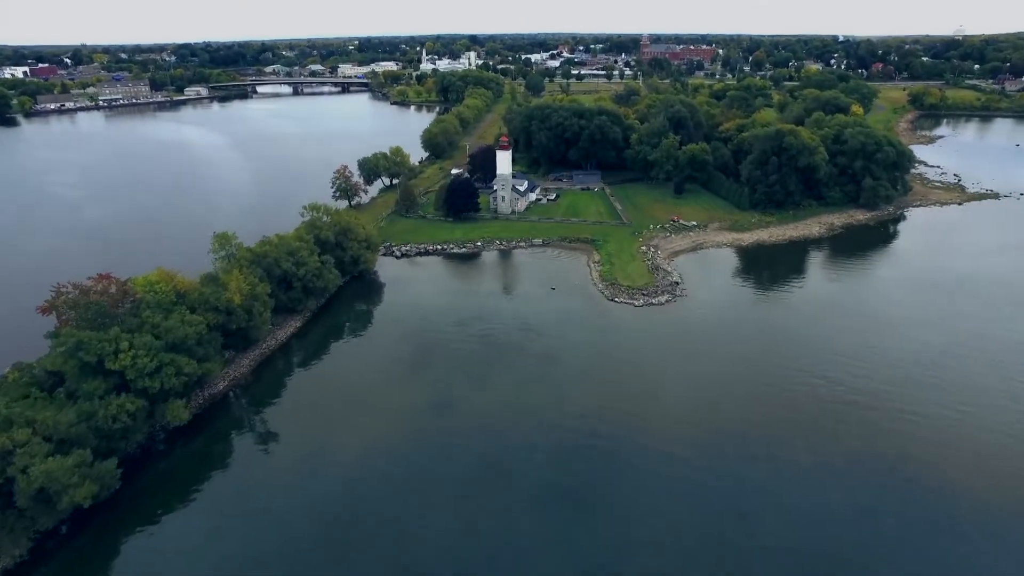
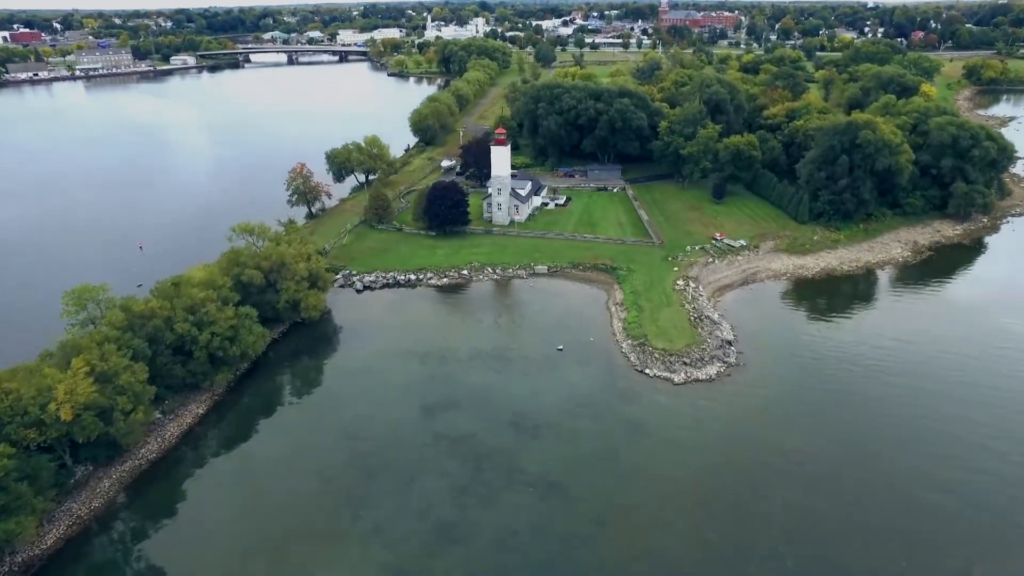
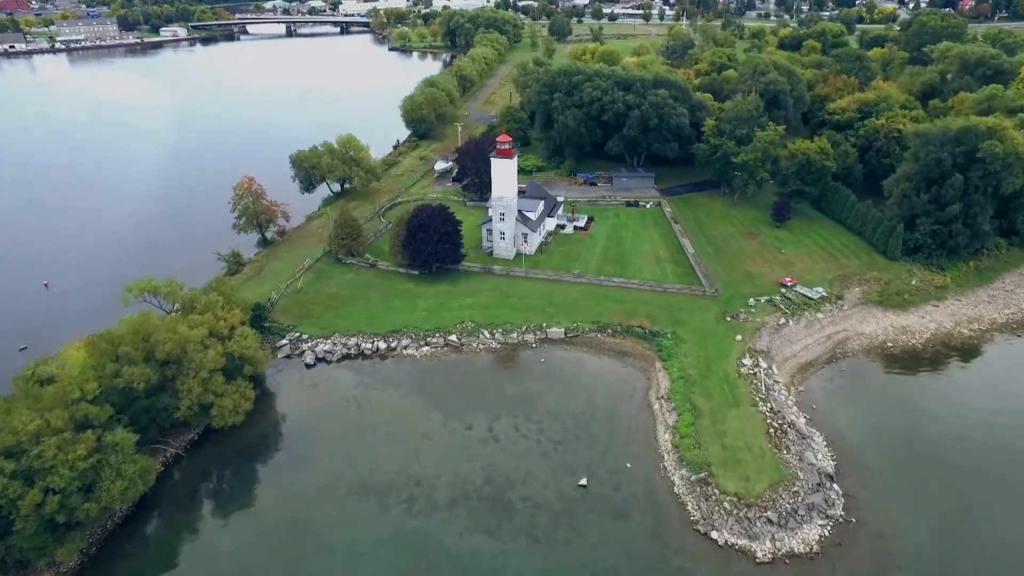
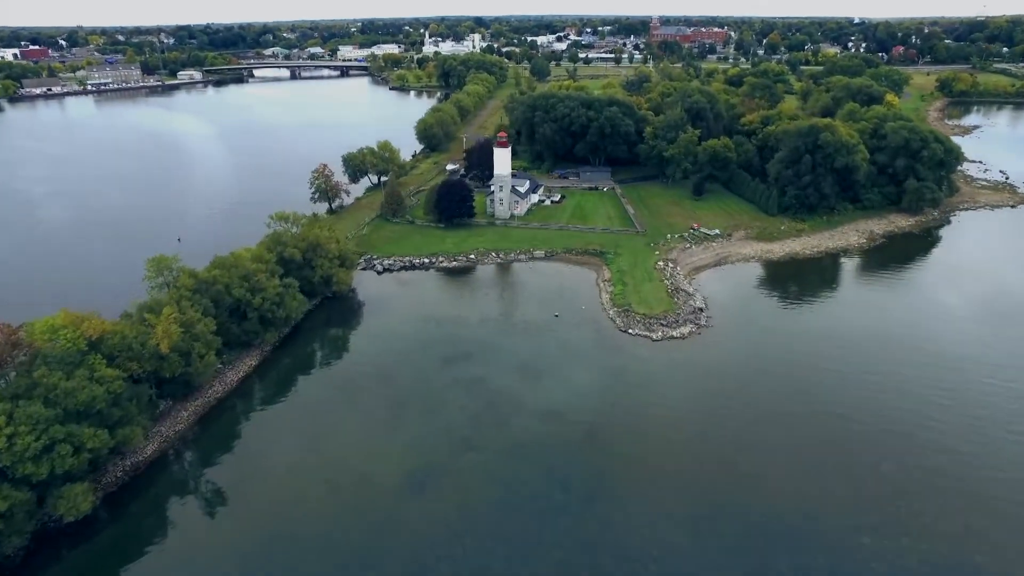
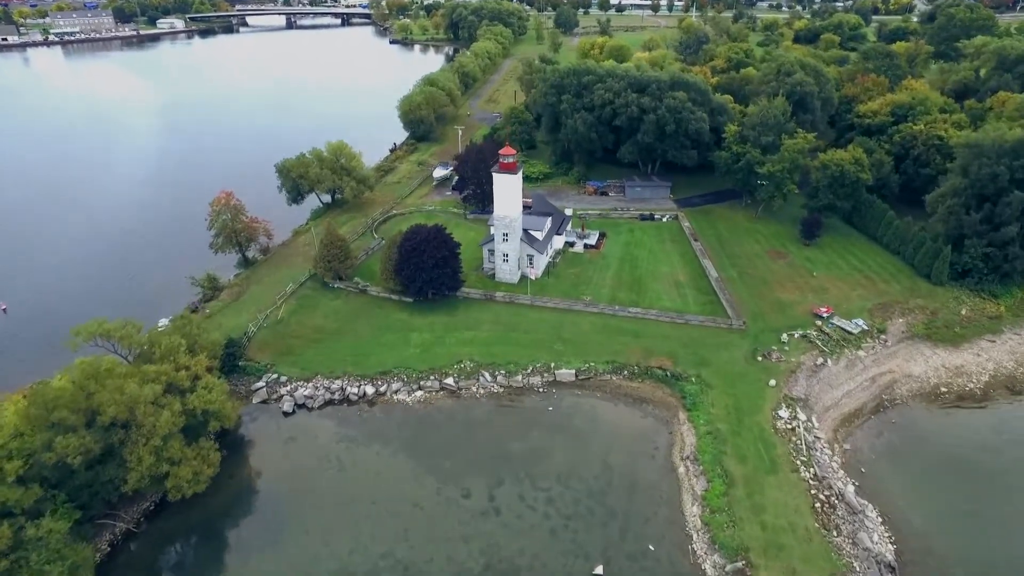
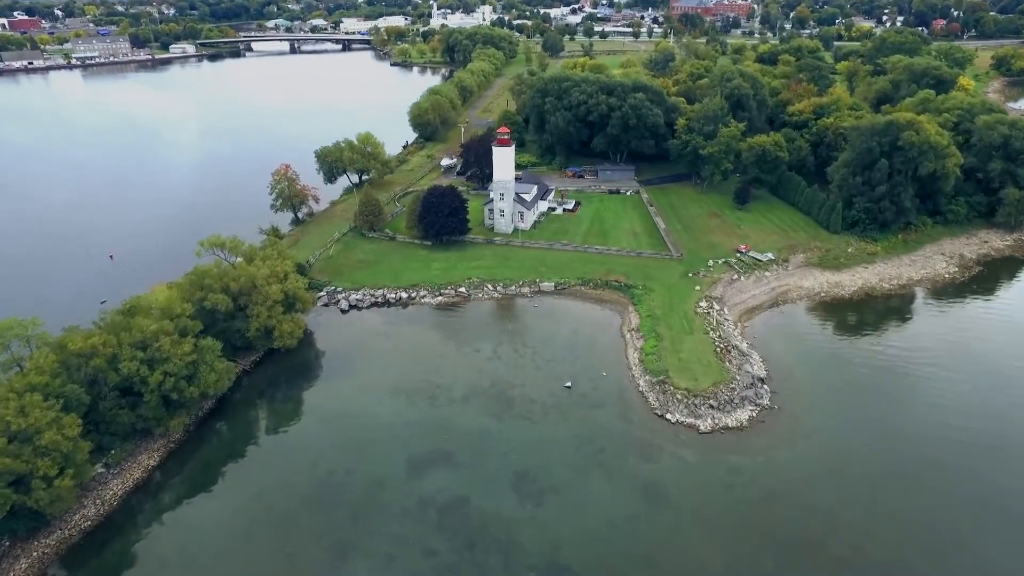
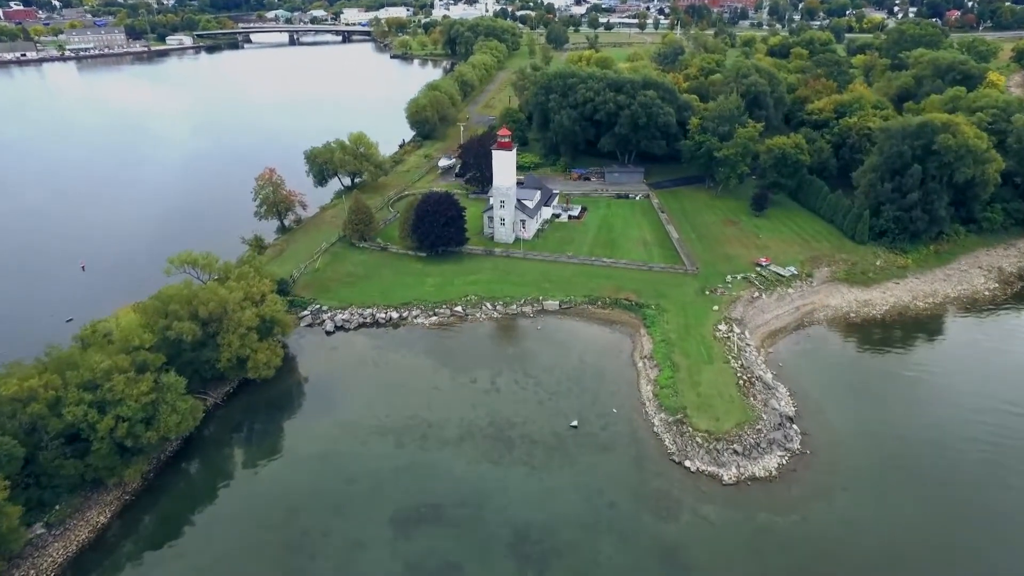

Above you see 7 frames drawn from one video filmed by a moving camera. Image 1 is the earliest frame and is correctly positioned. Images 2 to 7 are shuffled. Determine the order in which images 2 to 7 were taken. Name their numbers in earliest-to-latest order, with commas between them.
4, 2, 6, 7, 3, 5
